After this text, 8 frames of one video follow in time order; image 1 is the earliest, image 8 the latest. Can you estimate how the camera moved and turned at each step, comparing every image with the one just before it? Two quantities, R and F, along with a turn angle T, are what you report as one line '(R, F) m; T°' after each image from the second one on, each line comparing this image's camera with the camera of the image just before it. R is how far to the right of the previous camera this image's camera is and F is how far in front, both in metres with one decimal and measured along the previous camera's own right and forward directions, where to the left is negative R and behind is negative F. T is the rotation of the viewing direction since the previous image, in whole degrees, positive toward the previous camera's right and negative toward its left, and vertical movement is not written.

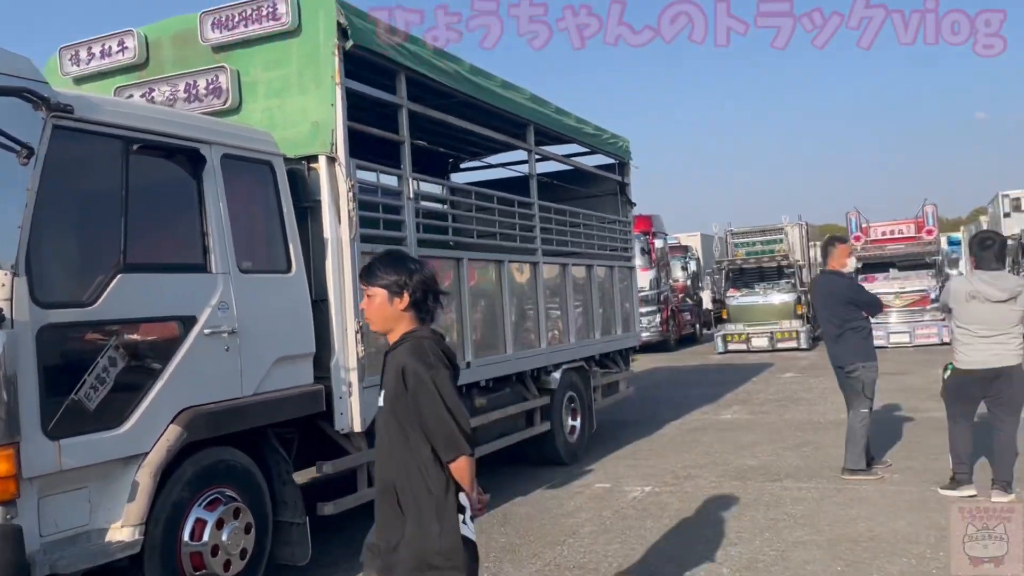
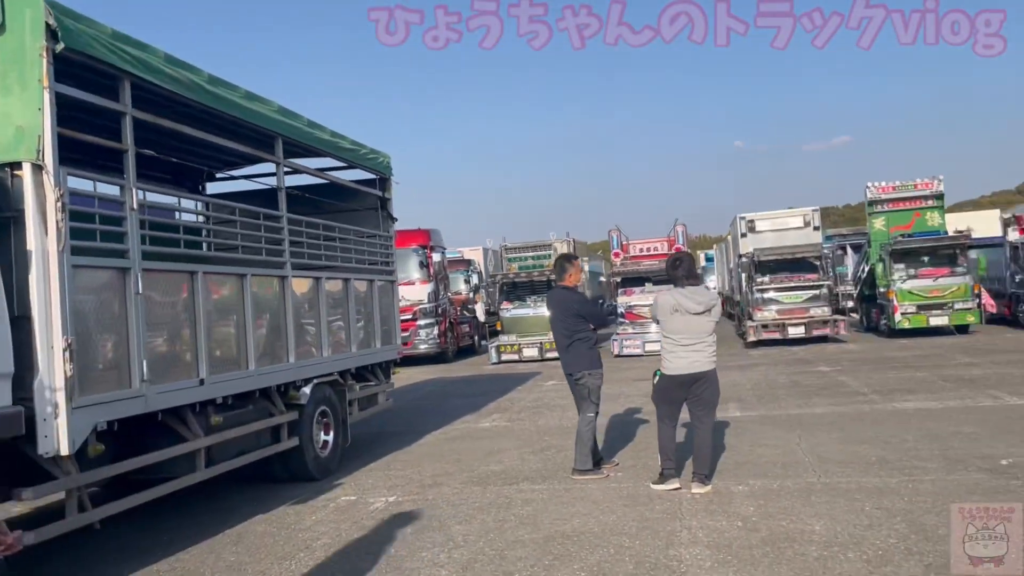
(+0.4, -0.2) m; +14°
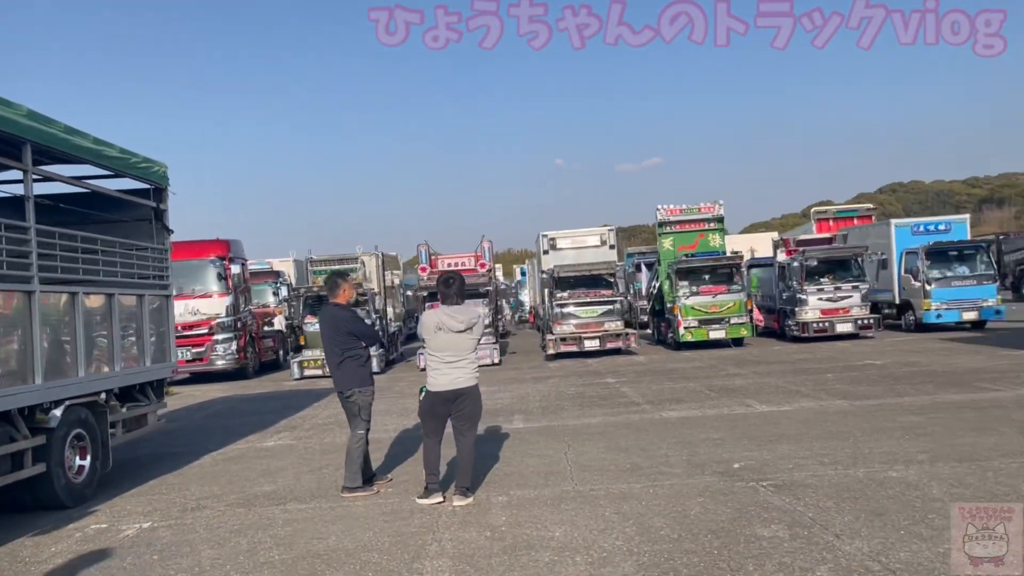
(+0.4, -0.2) m; +12°
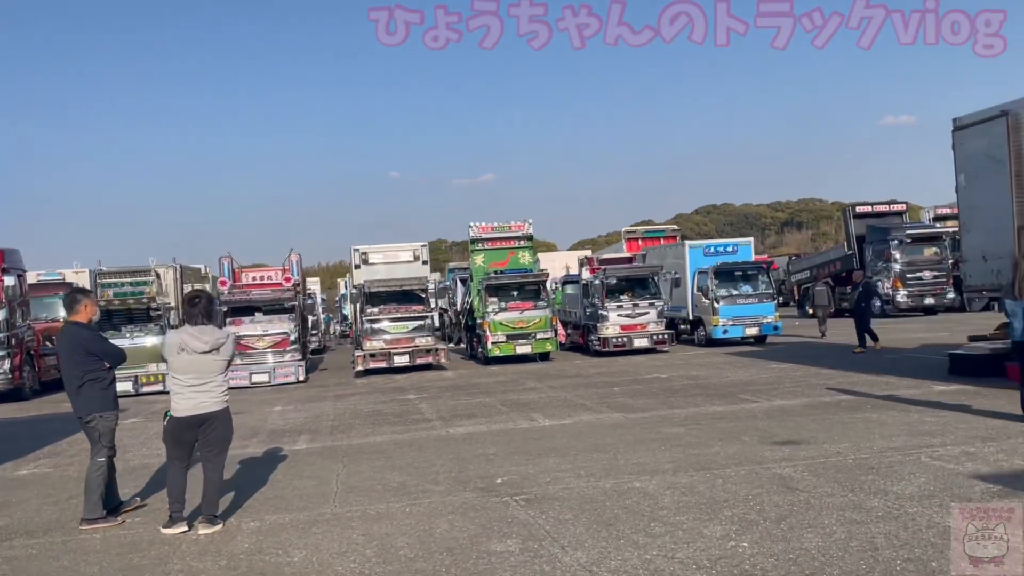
(+0.6, -0.1) m; +11°
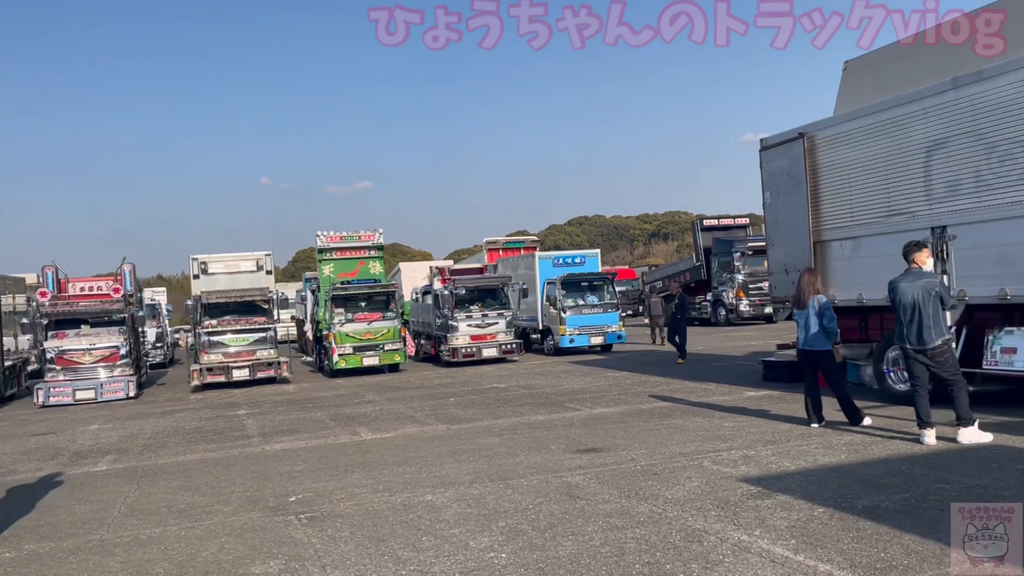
(+0.7, 0.0) m; +9°
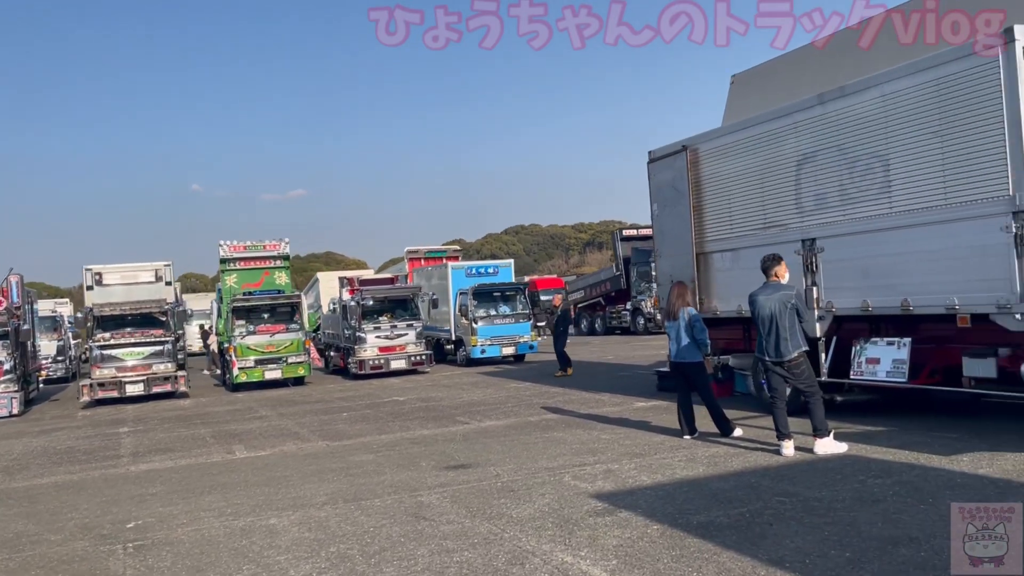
(+0.7, +0.1) m; +4°
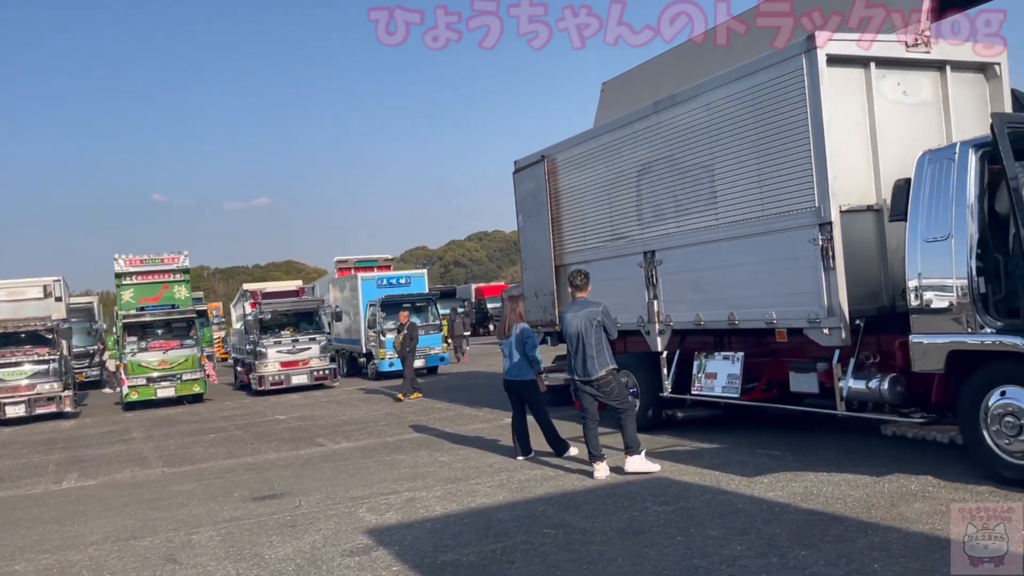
(+1.5, +0.3) m; +3°
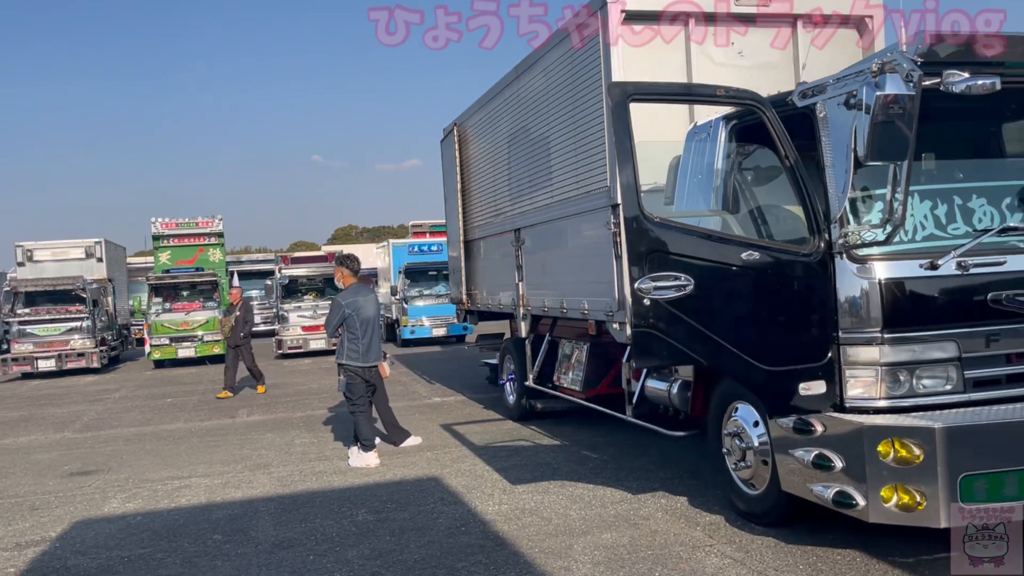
(+2.9, +0.8) m; -8°
